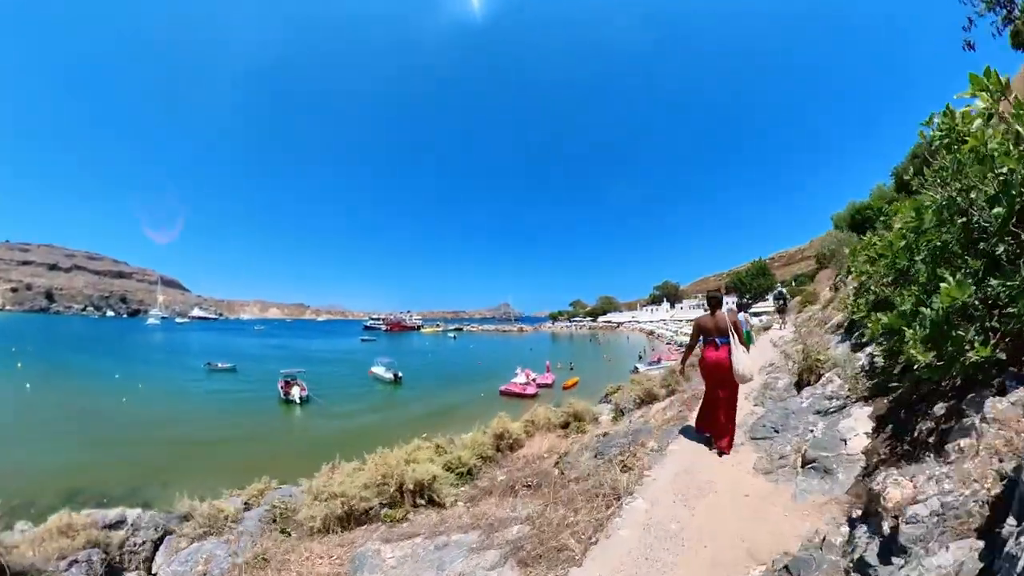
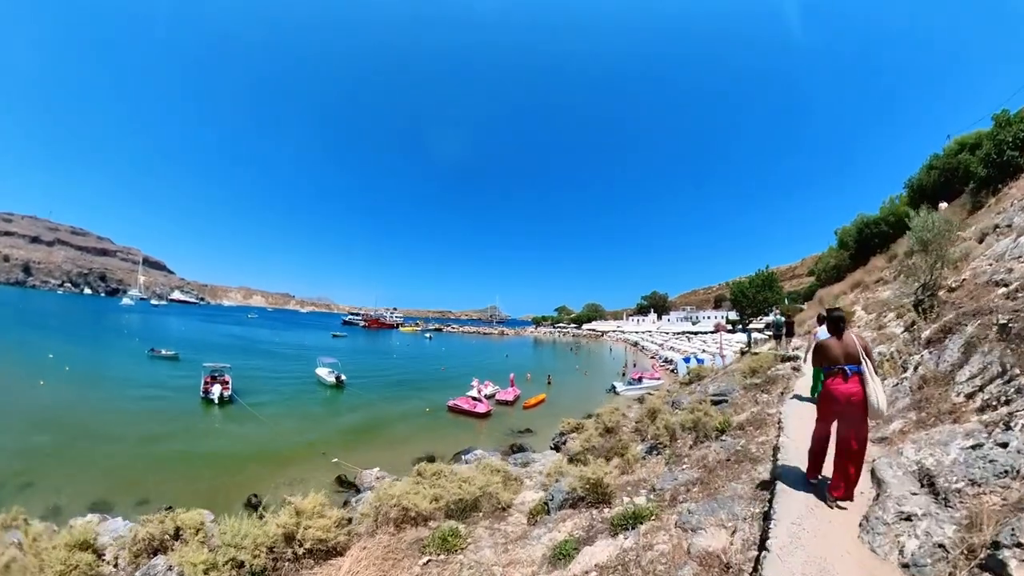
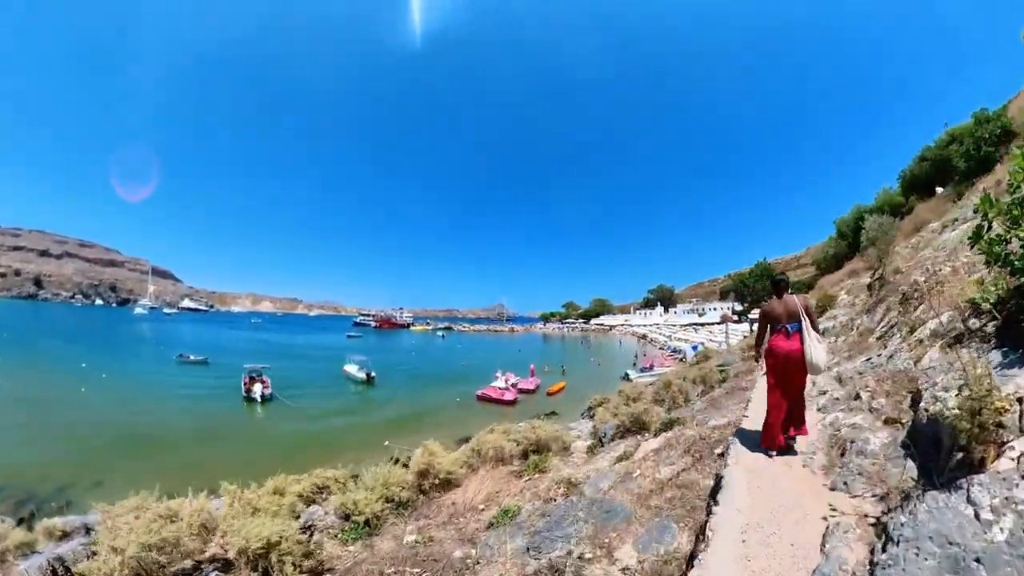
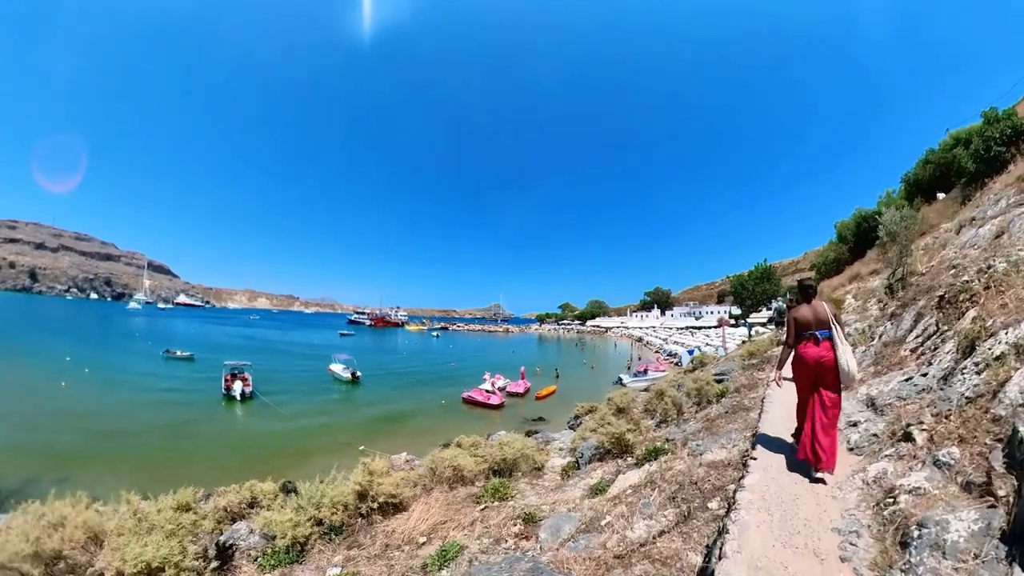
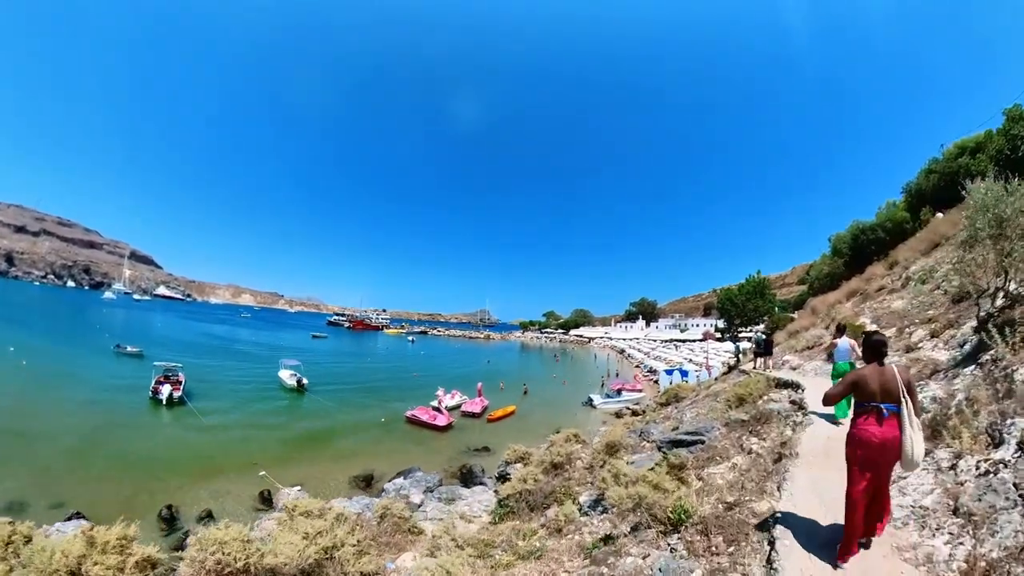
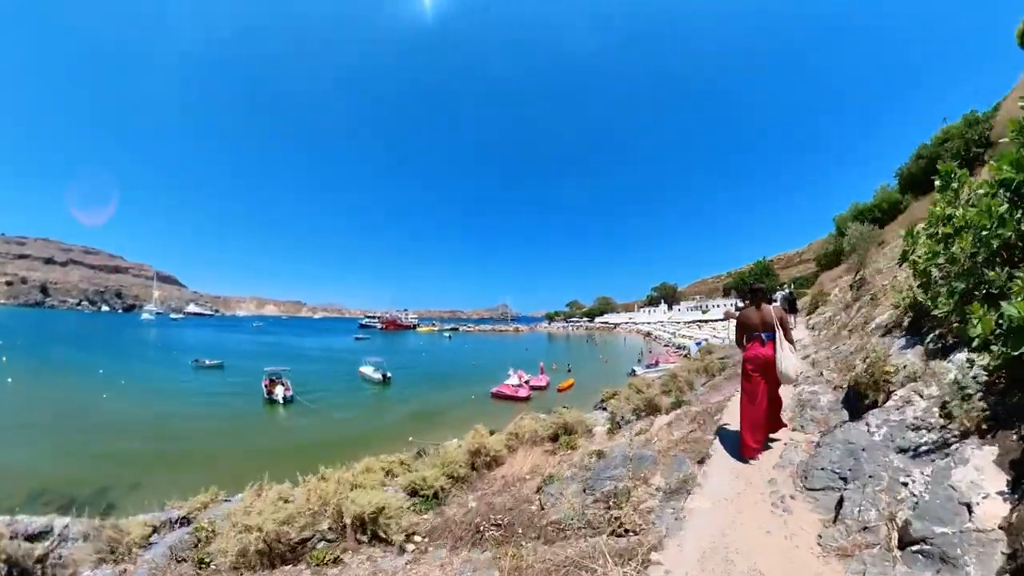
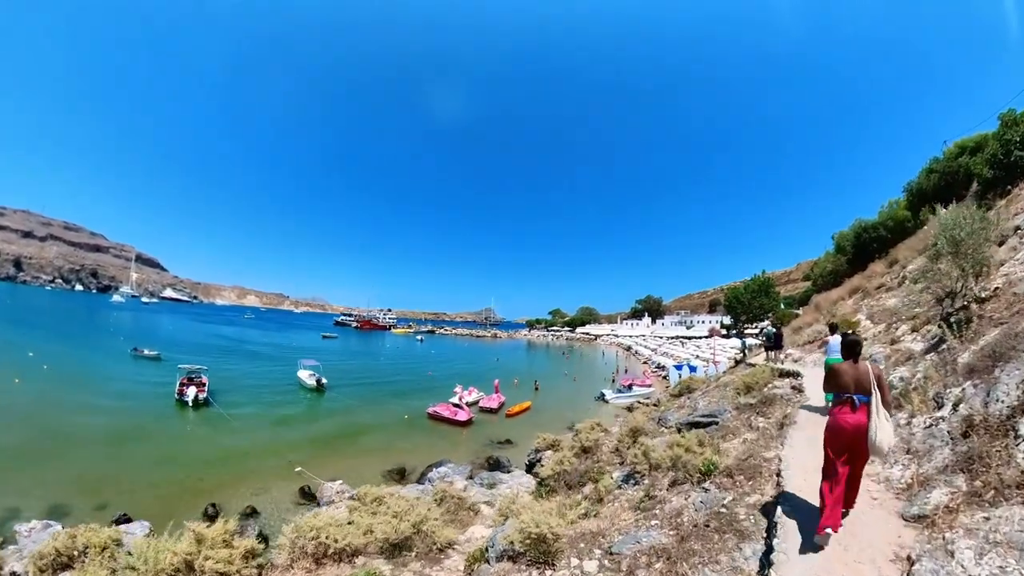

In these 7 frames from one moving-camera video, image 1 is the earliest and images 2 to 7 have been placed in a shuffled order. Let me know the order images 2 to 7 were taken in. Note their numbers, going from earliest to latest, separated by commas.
6, 3, 4, 2, 7, 5
